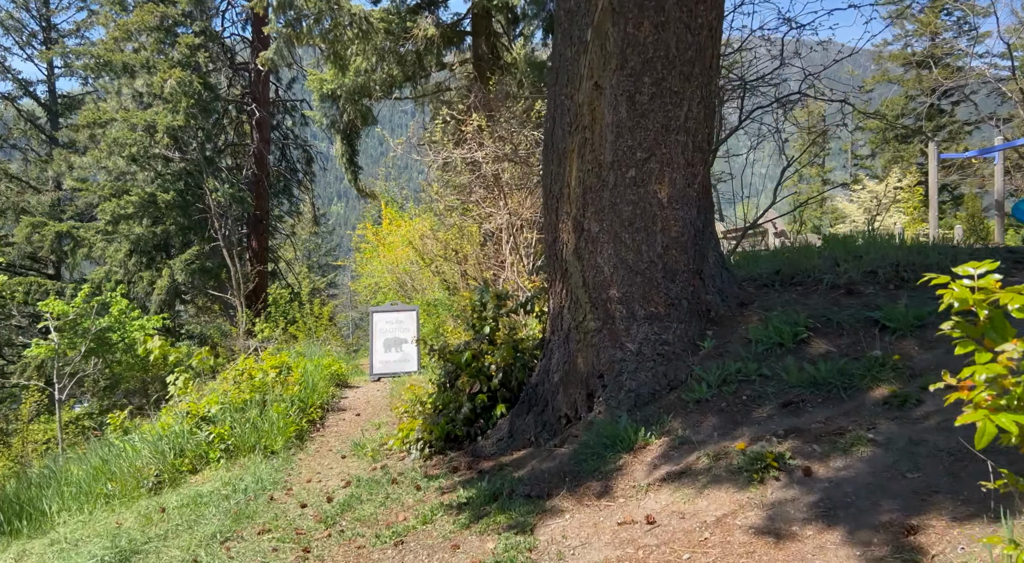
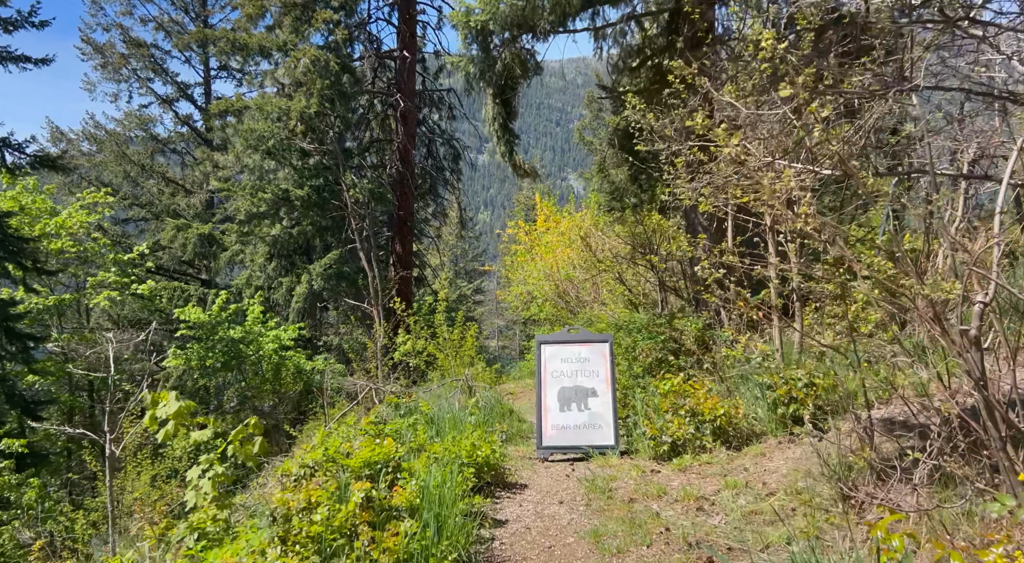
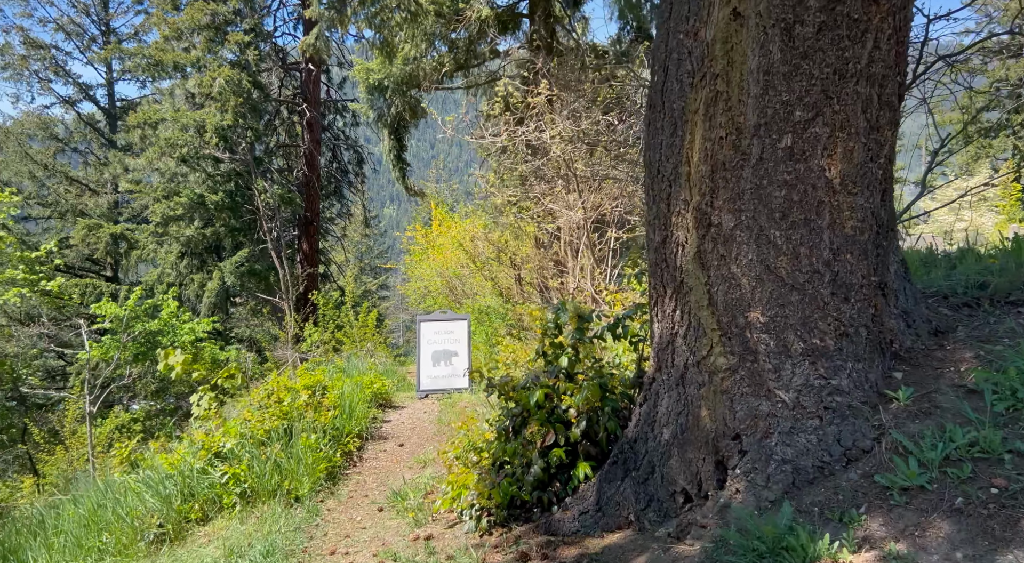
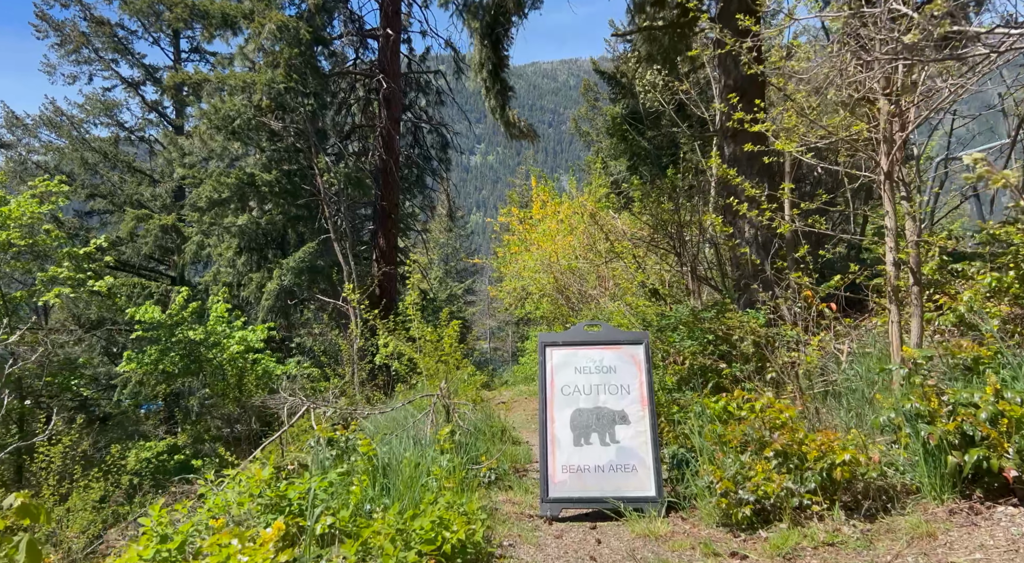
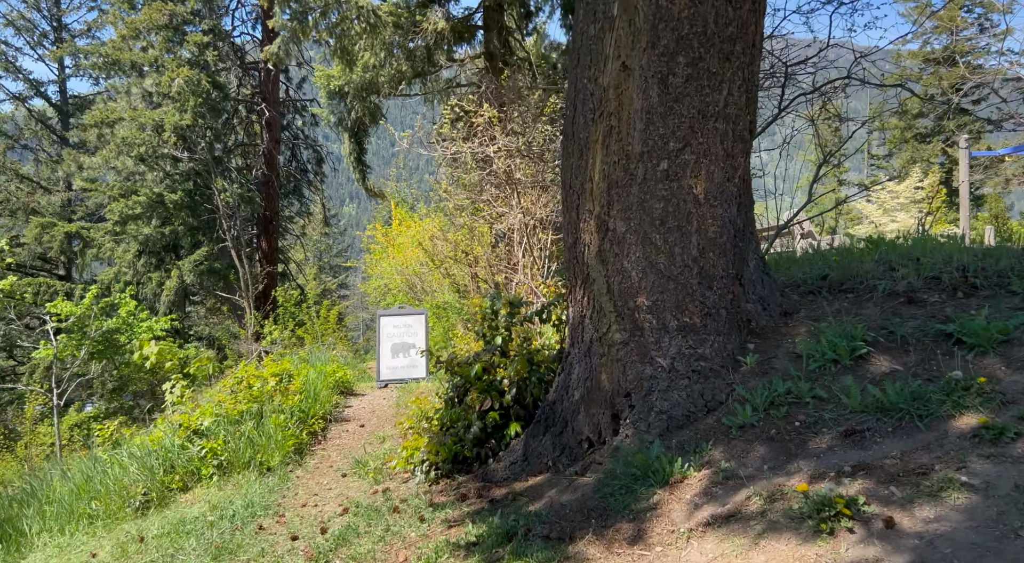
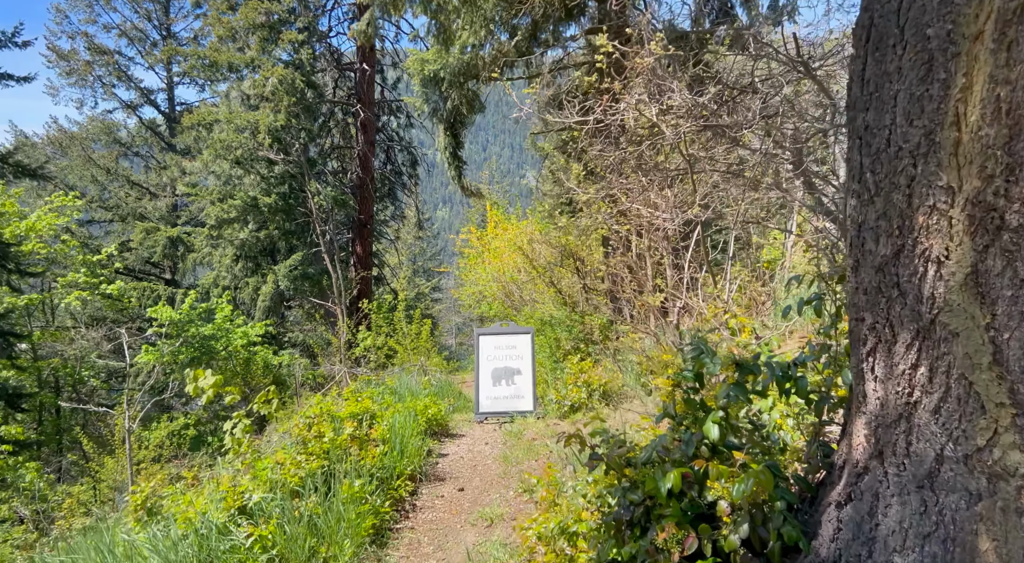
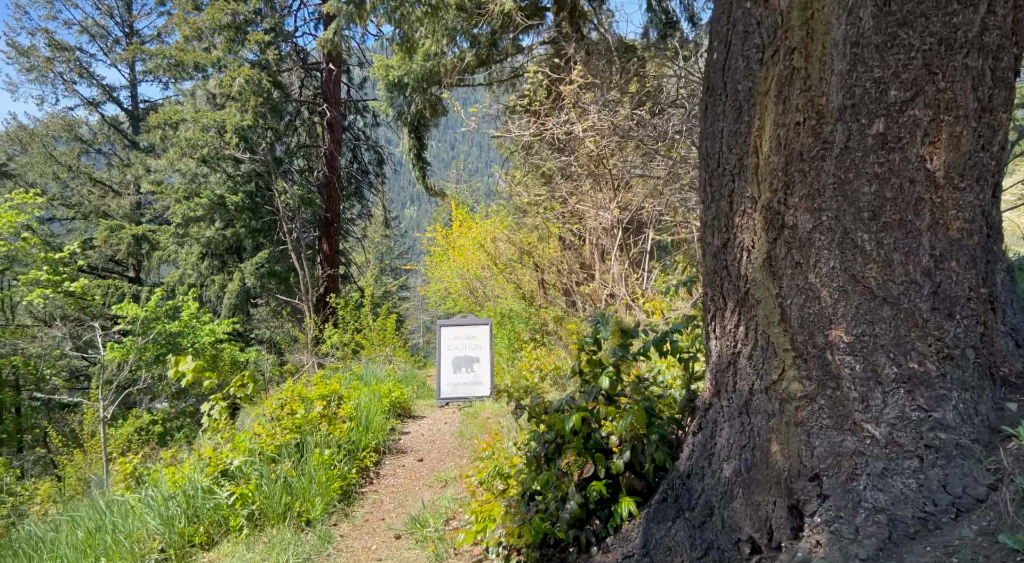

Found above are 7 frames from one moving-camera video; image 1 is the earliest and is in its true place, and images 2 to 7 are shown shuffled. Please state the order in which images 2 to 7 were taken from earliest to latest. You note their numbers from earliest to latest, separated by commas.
5, 3, 7, 6, 2, 4
